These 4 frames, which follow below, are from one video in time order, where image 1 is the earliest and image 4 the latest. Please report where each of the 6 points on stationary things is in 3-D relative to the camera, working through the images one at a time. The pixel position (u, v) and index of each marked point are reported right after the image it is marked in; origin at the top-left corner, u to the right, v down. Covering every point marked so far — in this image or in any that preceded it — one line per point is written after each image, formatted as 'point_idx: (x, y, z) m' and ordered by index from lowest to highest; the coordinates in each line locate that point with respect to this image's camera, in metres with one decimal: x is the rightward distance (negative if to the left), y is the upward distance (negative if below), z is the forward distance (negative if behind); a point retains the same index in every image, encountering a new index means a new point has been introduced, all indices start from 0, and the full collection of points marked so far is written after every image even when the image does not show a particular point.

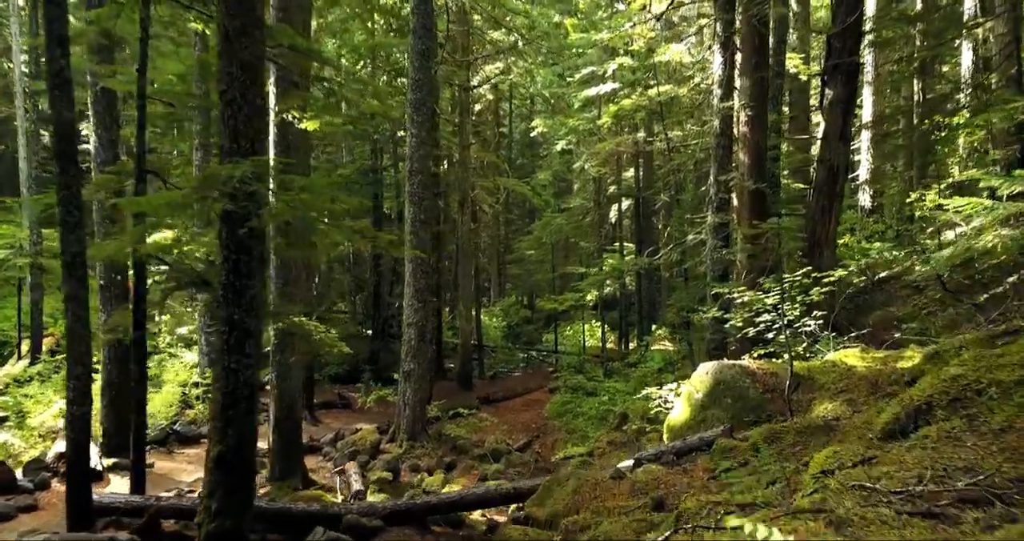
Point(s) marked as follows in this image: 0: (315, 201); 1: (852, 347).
0: (-1.4, +0.5, +5.1) m
1: (+3.2, -0.7, +6.8) m
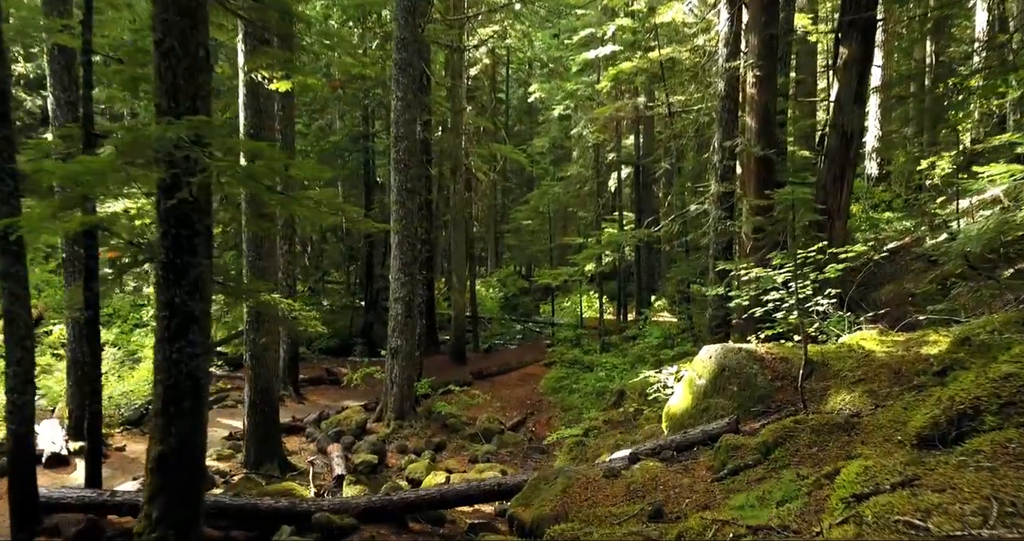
0: (-1.5, +0.6, +4.5) m
1: (+3.0, -0.5, +6.2) m
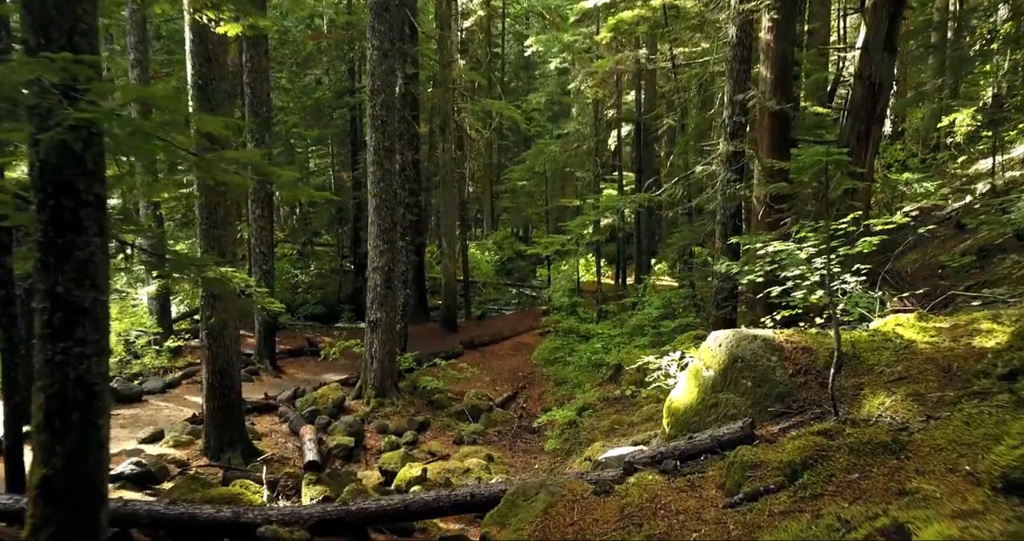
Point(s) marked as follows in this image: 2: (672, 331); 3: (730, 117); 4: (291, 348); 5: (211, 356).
0: (-1.6, +0.7, +3.6) m
1: (+2.9, -0.3, +5.4) m
2: (+2.5, -0.9, +11.3) m
3: (+2.6, +1.8, +8.7) m
4: (-4.0, -1.4, +13.2) m
5: (-3.1, -0.9, +7.5) m
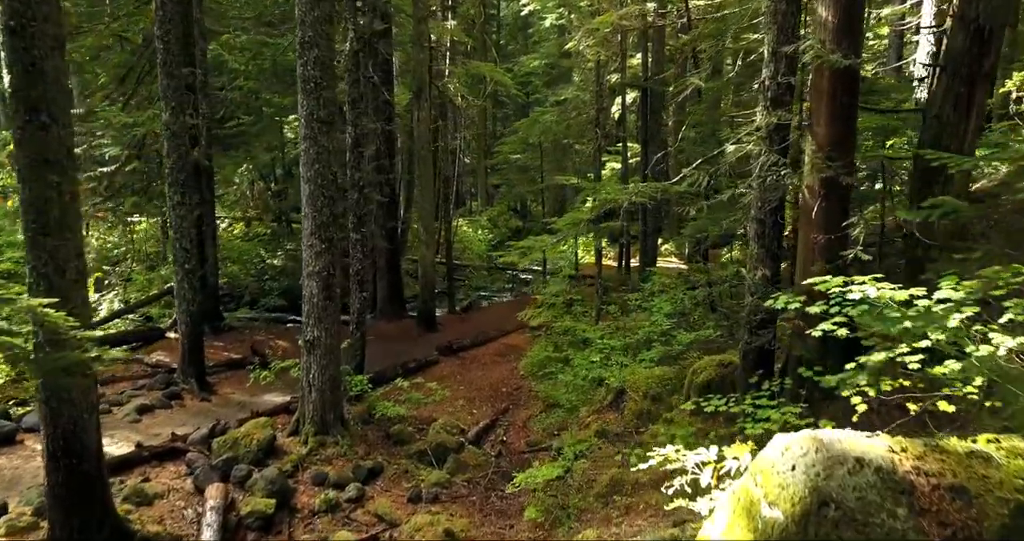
0: (-2.0, +0.4, +1.4) m
1: (+2.6, -0.6, +3.2) m
2: (+2.2, -1.0, +9.2) m
3: (+2.3, +1.7, +6.5) m
4: (-4.3, -1.3, +11.1) m
5: (-3.4, -1.1, +5.4) m
